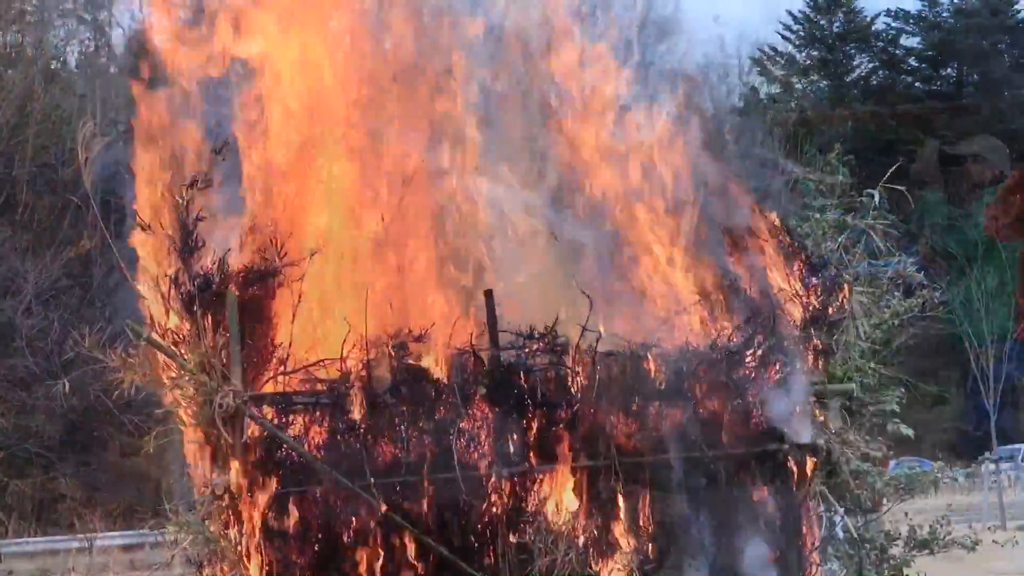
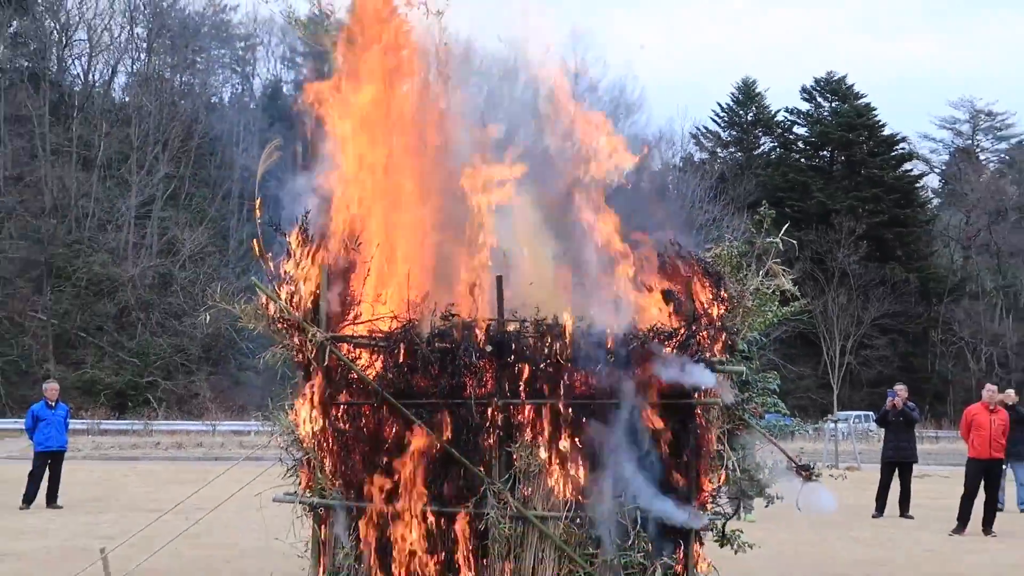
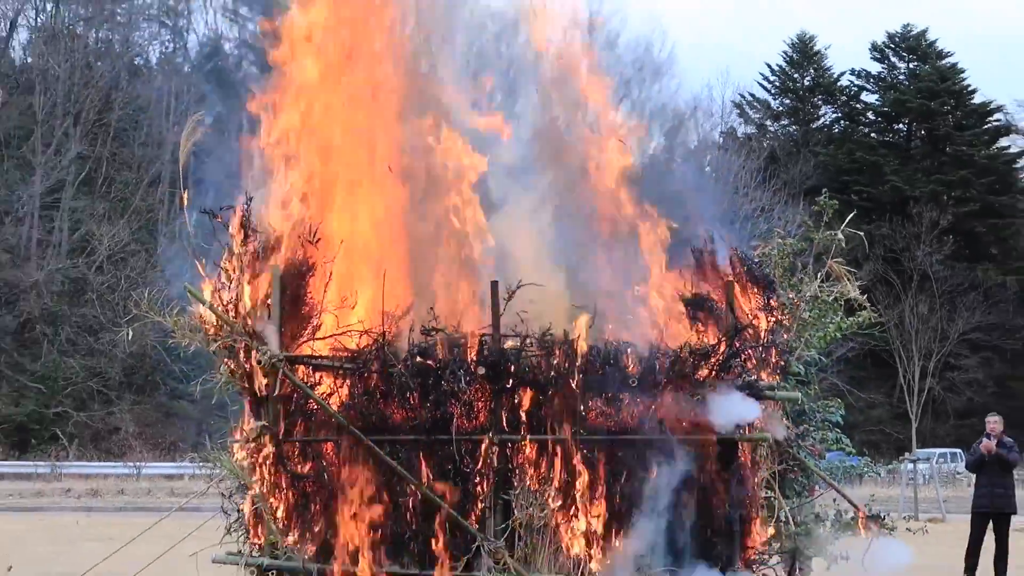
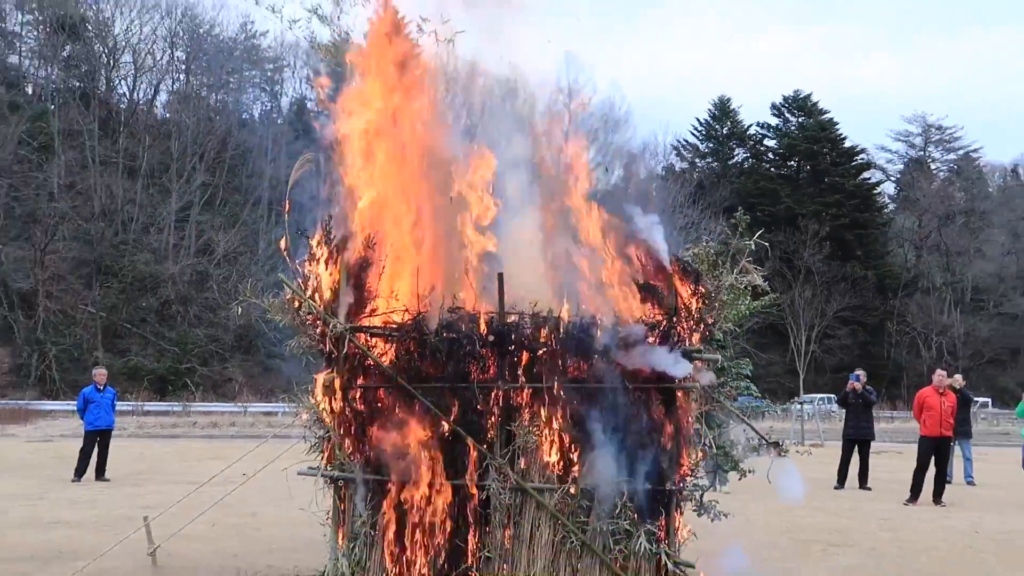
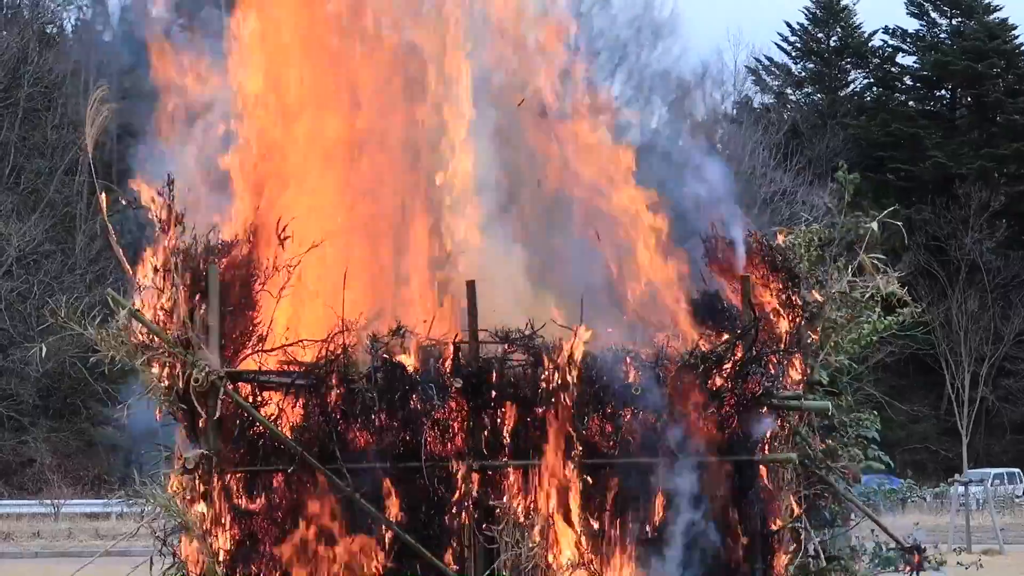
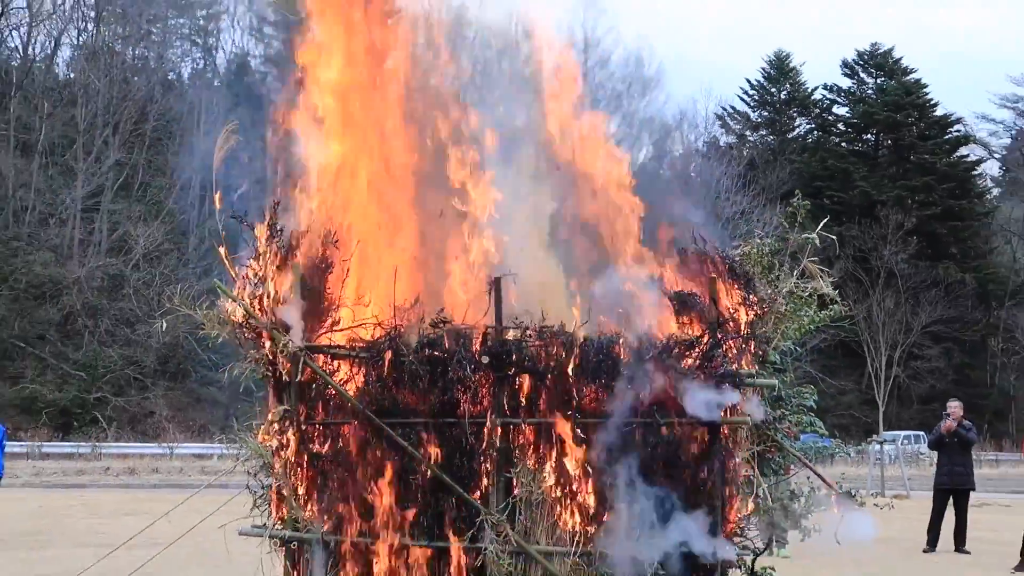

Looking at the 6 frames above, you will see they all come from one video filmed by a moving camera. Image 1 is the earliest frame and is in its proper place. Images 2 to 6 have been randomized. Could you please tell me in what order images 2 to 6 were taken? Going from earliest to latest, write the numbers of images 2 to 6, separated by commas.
5, 3, 6, 2, 4
